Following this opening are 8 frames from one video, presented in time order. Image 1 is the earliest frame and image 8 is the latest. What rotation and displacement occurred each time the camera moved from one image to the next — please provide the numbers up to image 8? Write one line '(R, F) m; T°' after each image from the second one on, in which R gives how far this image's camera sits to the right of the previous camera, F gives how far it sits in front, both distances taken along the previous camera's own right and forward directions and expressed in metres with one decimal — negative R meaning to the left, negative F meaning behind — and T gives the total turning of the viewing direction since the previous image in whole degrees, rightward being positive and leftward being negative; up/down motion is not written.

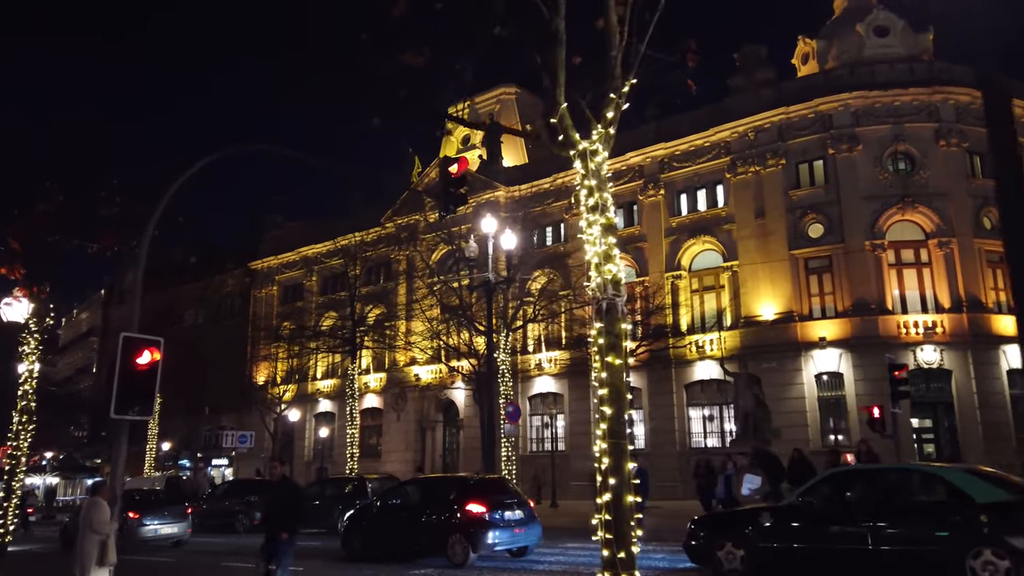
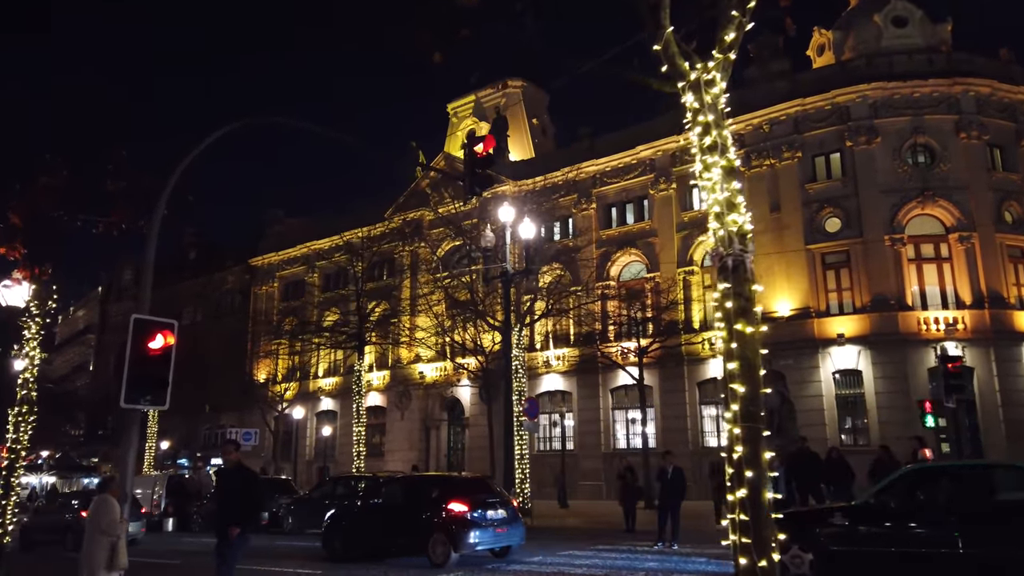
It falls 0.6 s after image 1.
(-0.5, +0.7) m; 0°
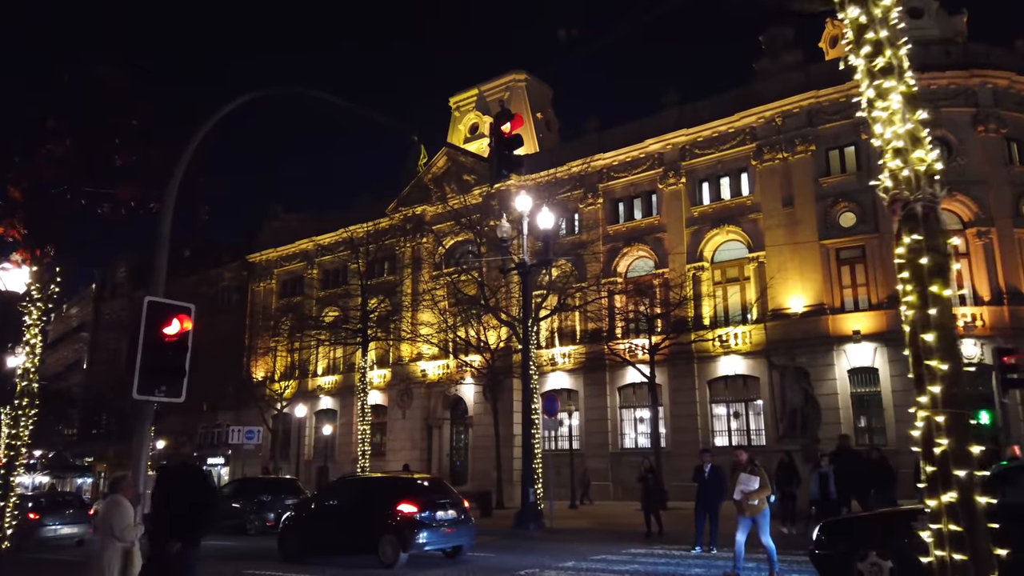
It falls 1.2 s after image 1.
(-0.6, +0.7) m; 0°
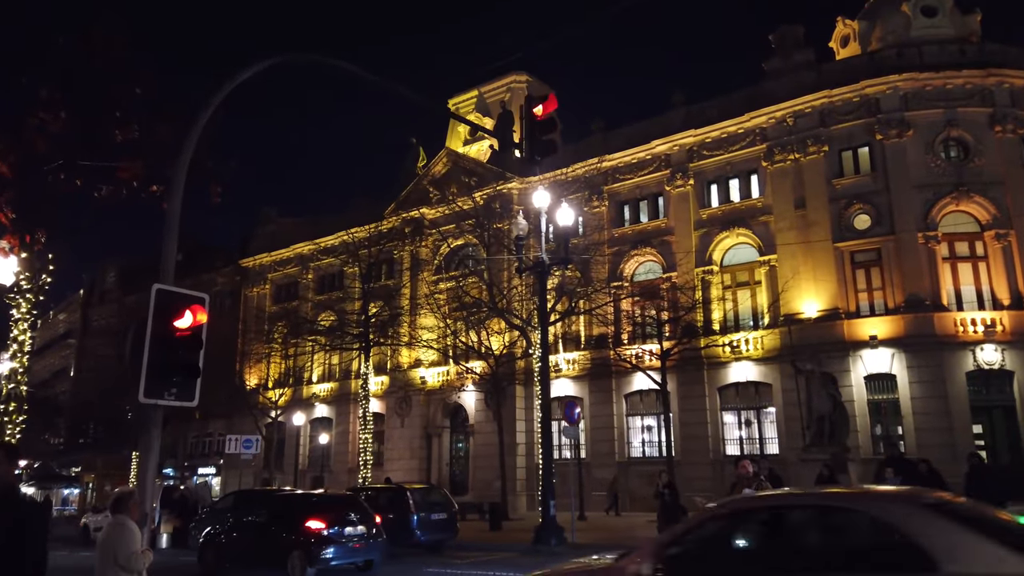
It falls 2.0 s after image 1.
(-0.6, +0.9) m; +1°
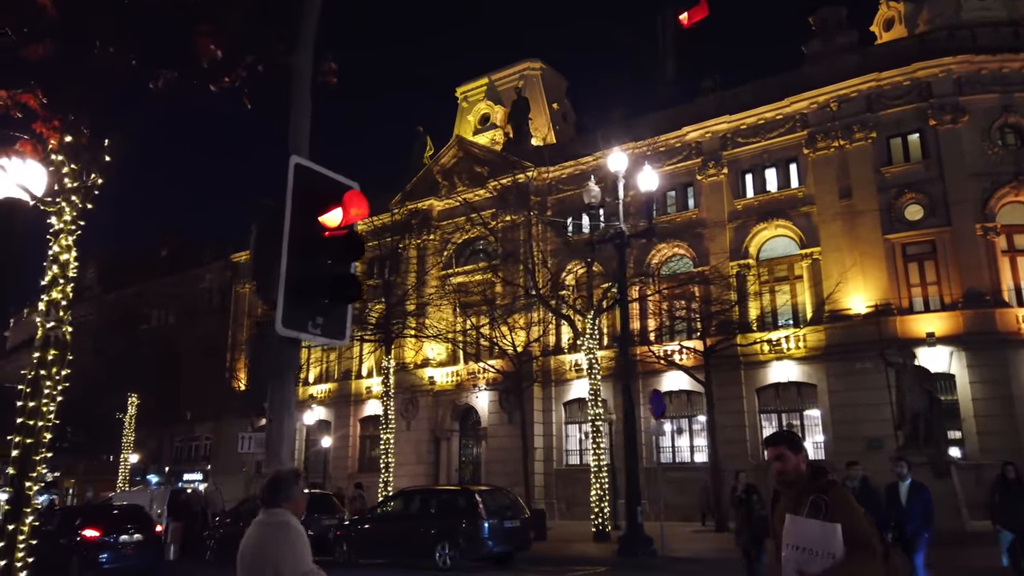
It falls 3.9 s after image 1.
(-1.9, +2.2) m; +2°
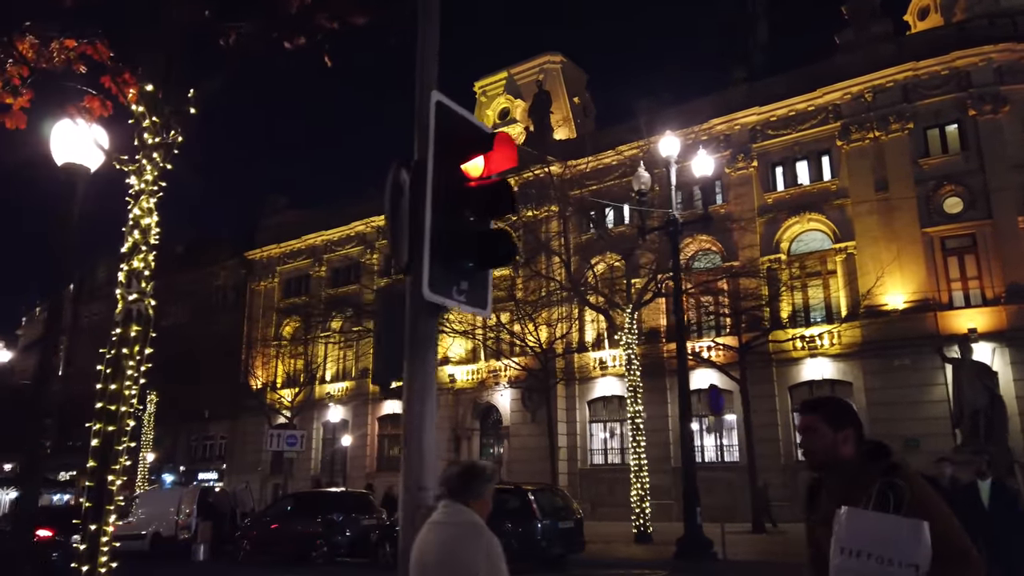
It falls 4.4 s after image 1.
(-0.8, +0.6) m; 0°
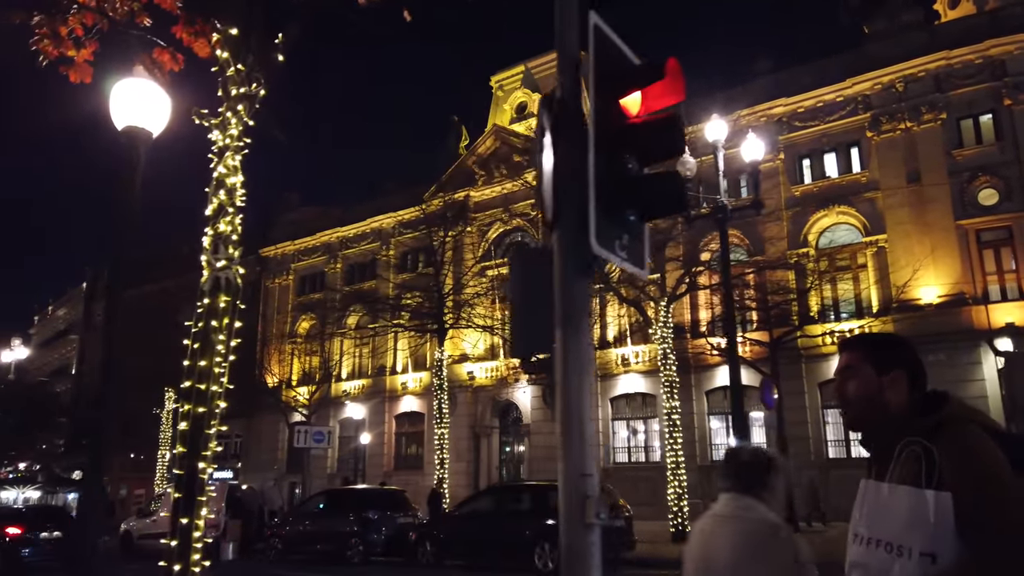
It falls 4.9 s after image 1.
(-0.6, +0.5) m; 0°
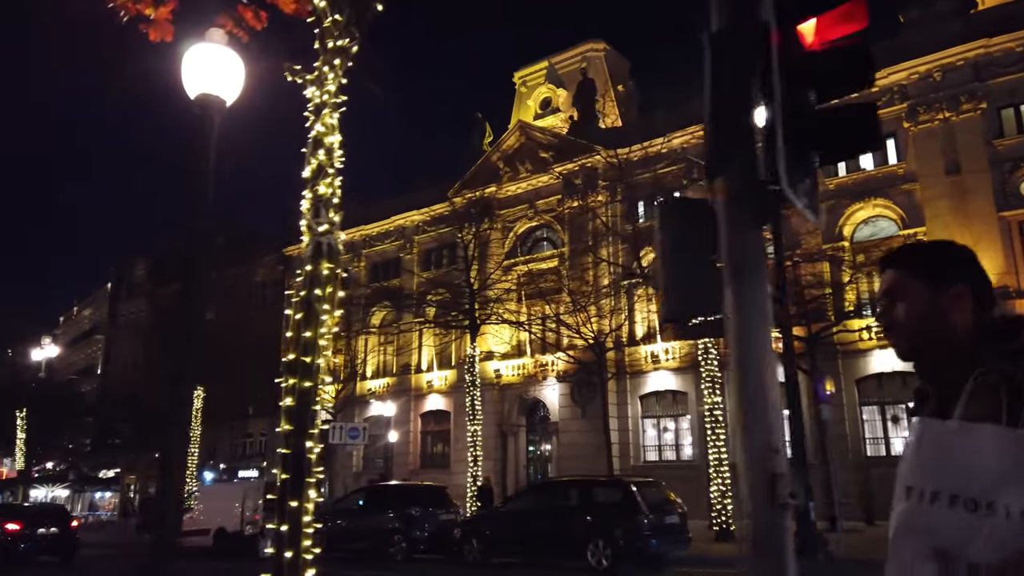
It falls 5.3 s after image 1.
(-0.5, +0.3) m; -1°
